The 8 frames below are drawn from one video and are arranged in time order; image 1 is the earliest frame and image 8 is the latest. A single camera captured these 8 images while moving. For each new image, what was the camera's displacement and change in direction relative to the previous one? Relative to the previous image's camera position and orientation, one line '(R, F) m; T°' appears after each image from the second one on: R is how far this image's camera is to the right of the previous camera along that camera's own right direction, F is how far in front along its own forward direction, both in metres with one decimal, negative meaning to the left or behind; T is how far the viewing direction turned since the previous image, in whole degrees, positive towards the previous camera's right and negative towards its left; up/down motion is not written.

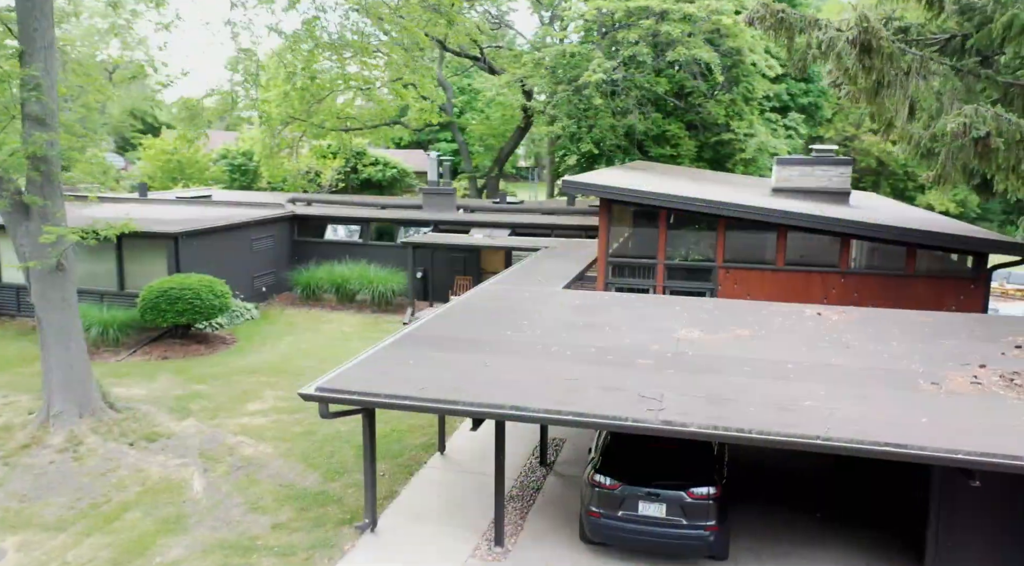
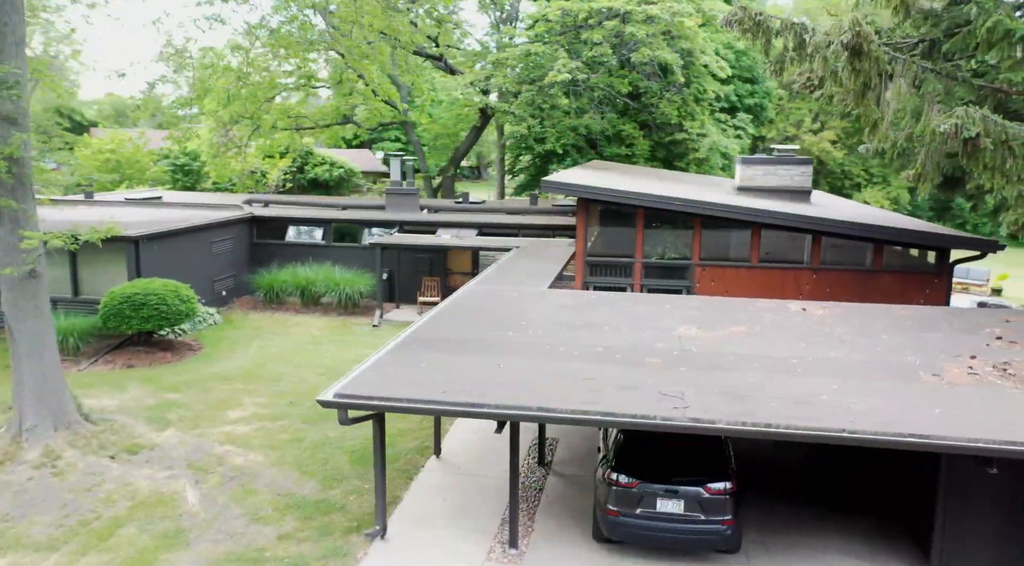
(-0.7, +0.1) m; +4°
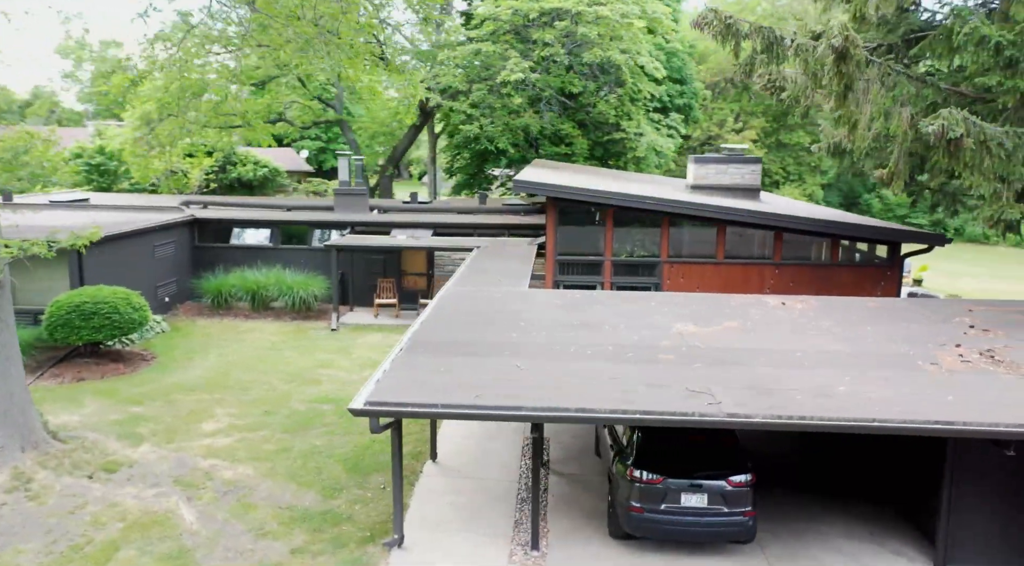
(-1.0, +0.1) m; +6°
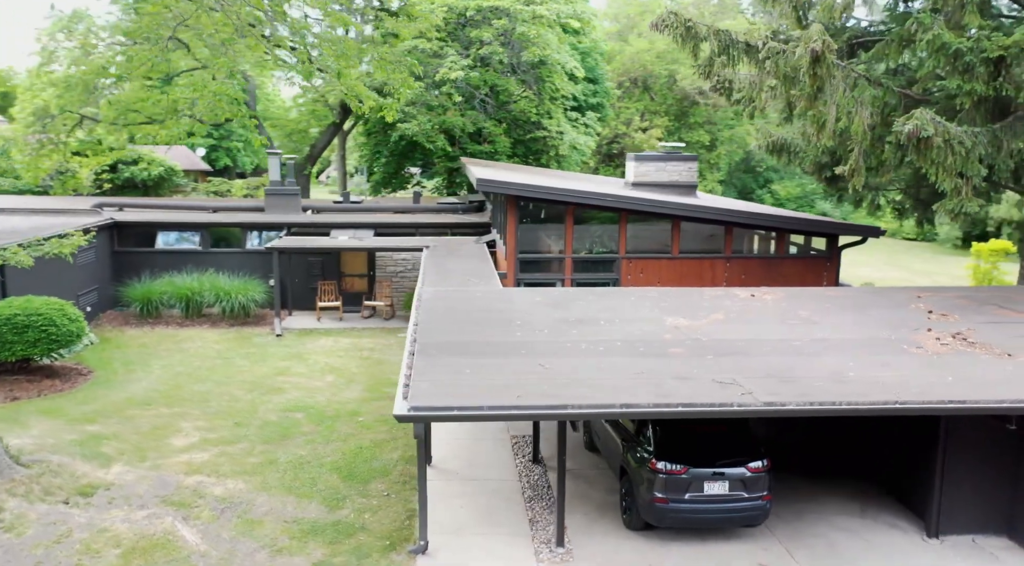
(-1.3, +0.1) m; +8°
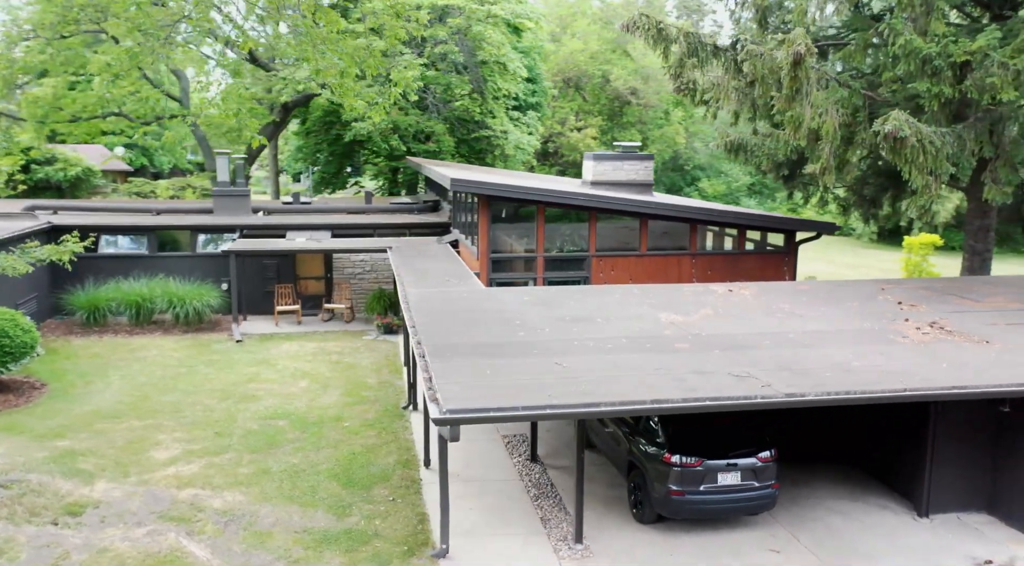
(-0.9, 0.0) m; +6°
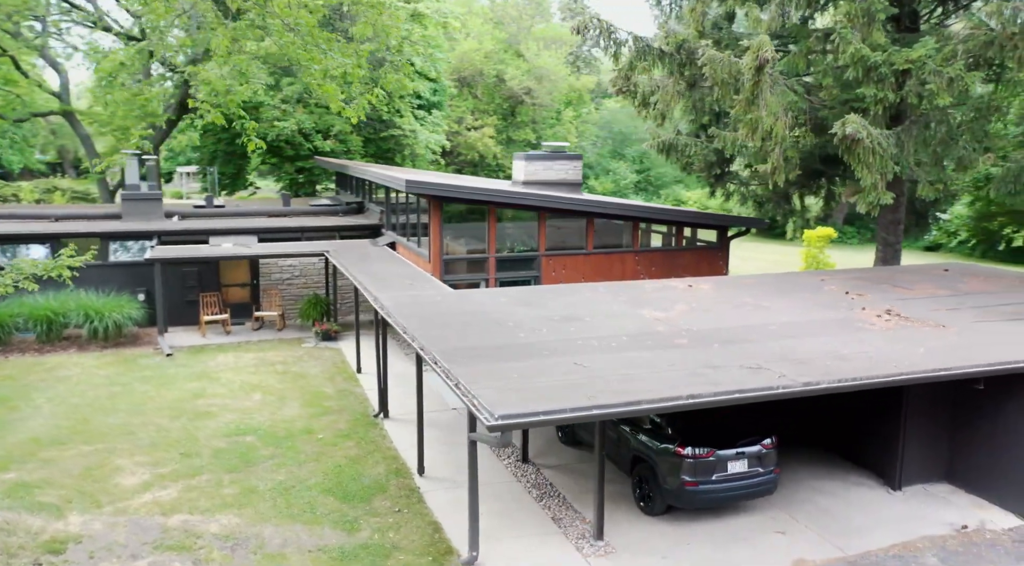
(-1.4, +0.1) m; +9°
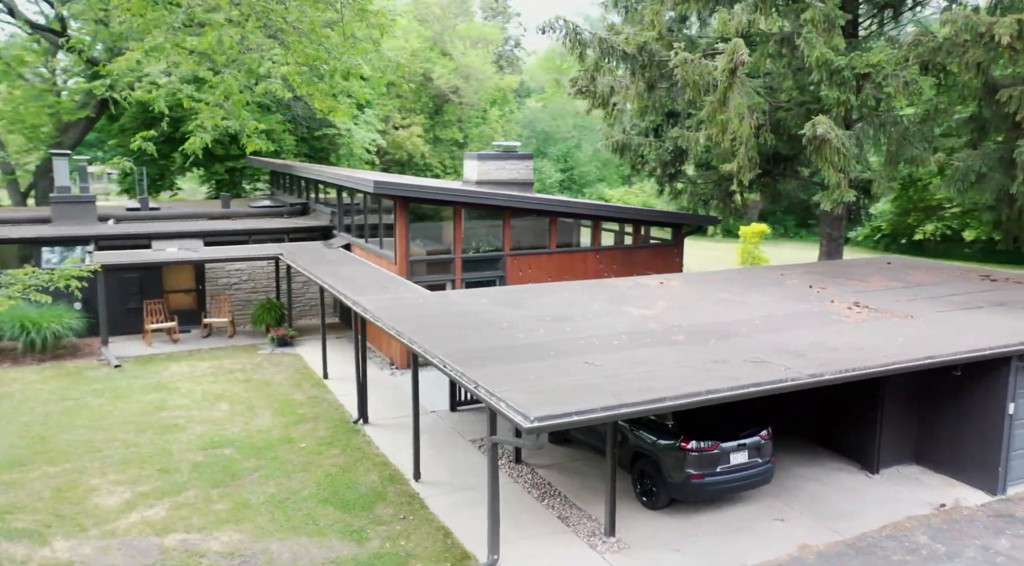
(-1.0, +0.1) m; +6°
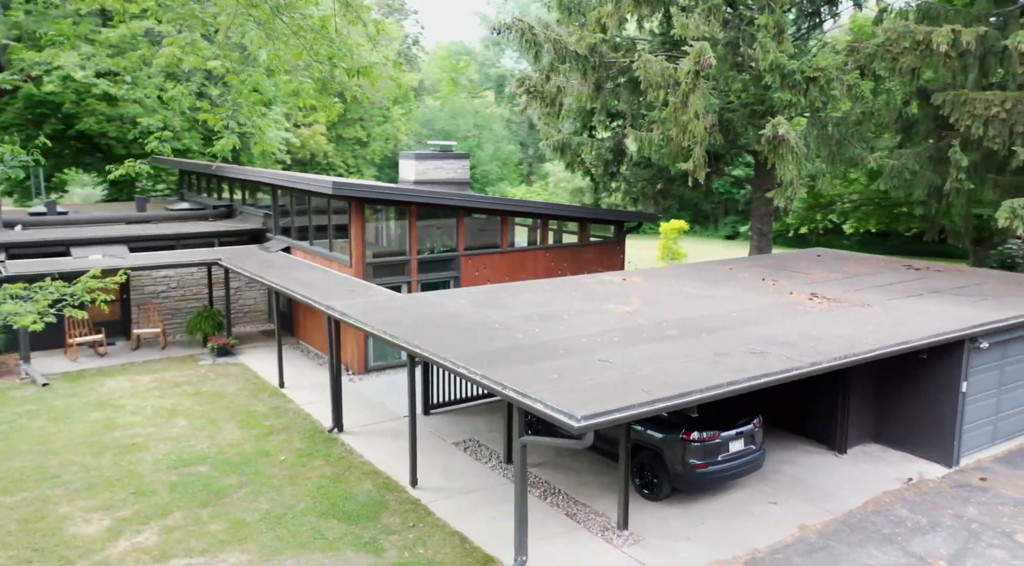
(-1.3, +0.1) m; +8°
